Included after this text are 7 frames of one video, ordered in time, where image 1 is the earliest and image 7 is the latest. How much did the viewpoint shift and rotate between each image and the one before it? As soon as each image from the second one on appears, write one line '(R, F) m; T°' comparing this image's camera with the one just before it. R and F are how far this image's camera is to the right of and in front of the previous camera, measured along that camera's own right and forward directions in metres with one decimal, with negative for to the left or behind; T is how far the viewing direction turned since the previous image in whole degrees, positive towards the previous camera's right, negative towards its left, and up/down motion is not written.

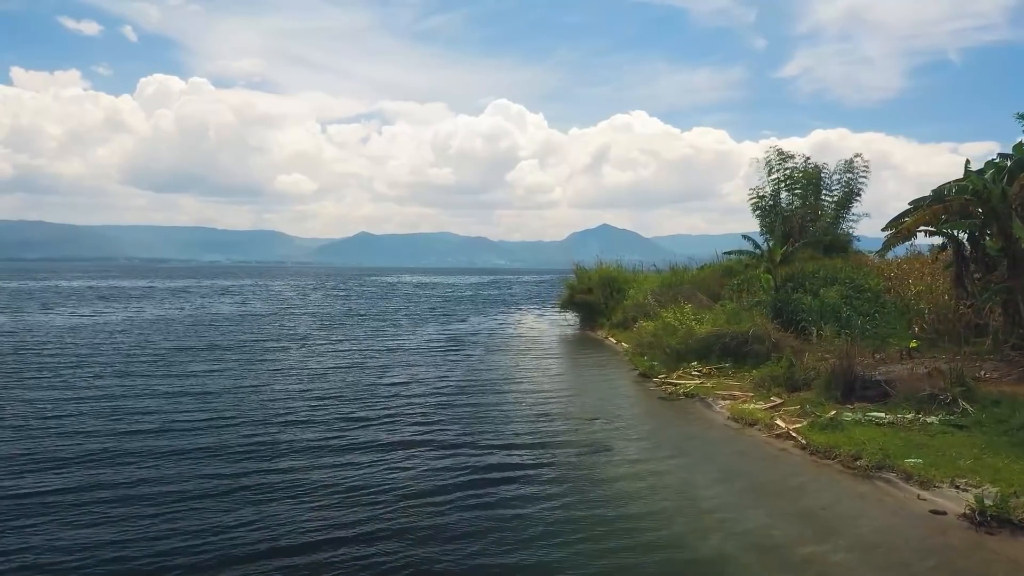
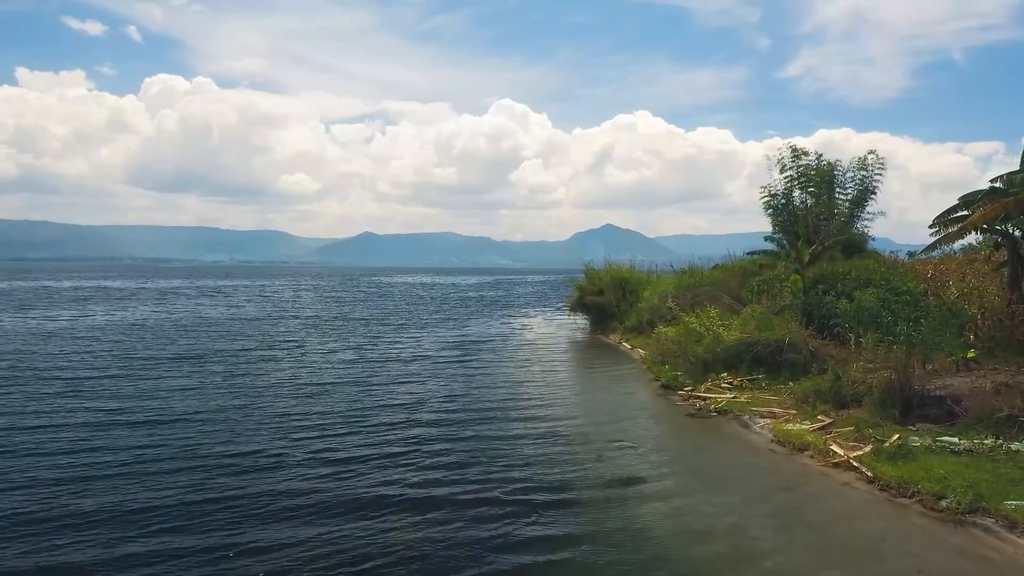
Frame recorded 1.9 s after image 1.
(-0.2, +1.7) m; 0°
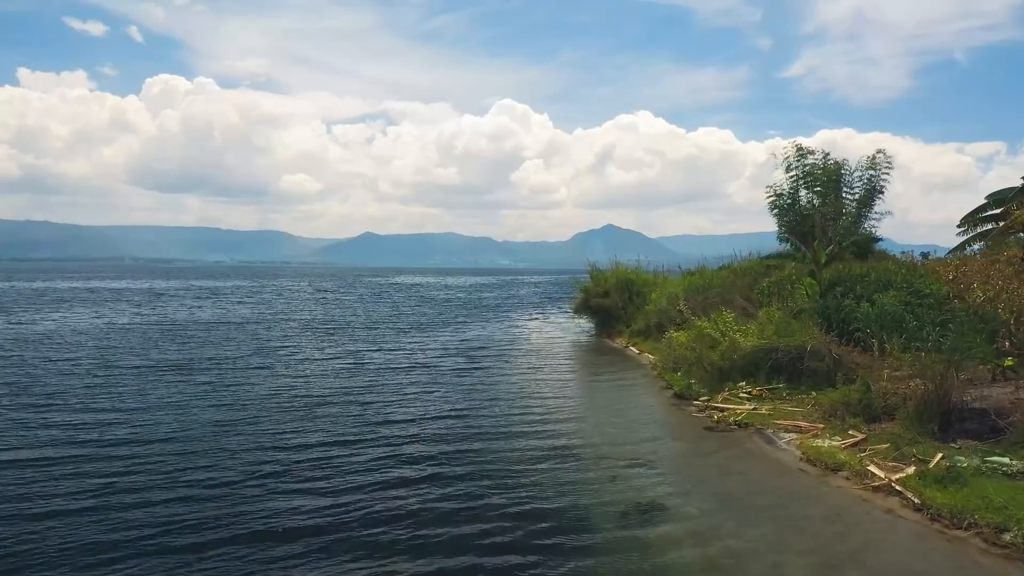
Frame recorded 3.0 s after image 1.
(-0.1, +1.0) m; 0°
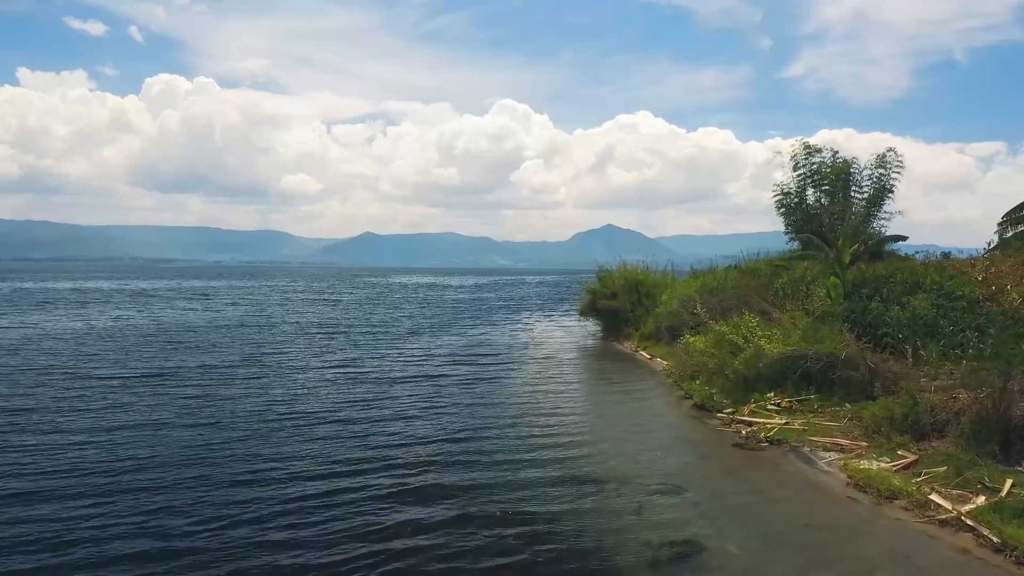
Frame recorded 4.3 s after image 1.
(-0.2, +1.2) m; 0°
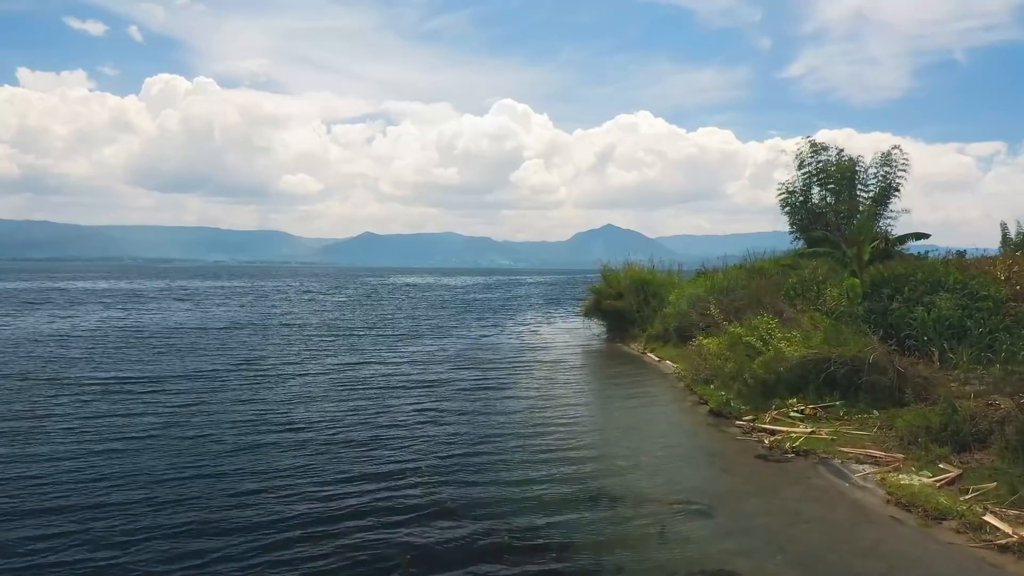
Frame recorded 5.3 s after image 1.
(-0.1, +0.9) m; 0°
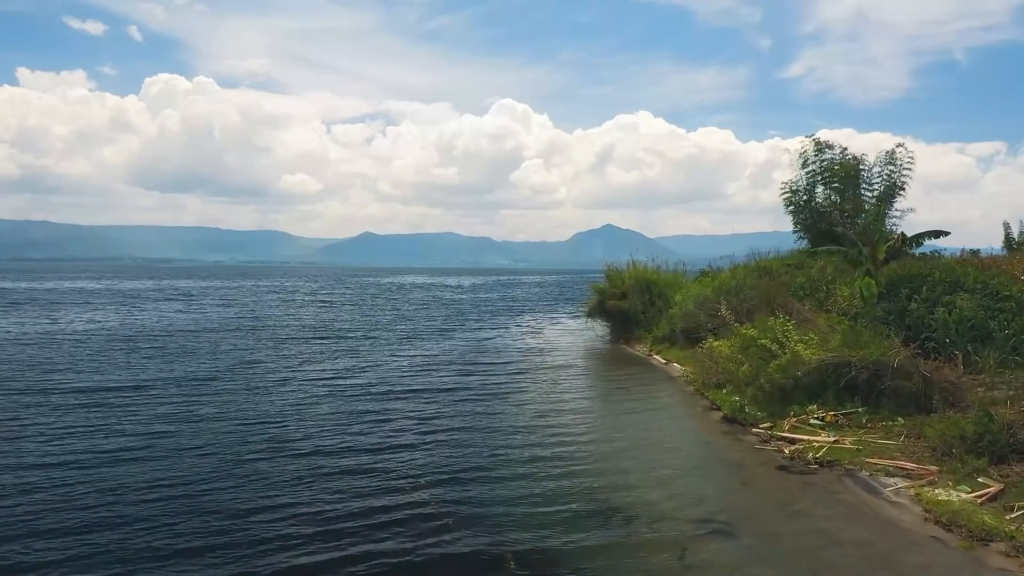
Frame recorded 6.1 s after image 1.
(-0.1, +0.7) m; 0°
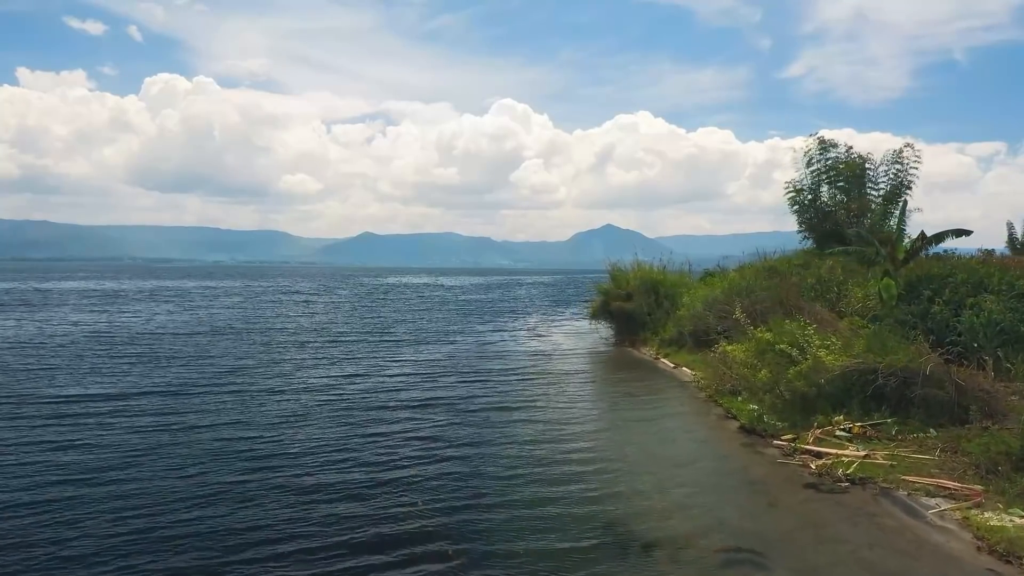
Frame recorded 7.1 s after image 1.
(-0.1, +0.9) m; 0°
